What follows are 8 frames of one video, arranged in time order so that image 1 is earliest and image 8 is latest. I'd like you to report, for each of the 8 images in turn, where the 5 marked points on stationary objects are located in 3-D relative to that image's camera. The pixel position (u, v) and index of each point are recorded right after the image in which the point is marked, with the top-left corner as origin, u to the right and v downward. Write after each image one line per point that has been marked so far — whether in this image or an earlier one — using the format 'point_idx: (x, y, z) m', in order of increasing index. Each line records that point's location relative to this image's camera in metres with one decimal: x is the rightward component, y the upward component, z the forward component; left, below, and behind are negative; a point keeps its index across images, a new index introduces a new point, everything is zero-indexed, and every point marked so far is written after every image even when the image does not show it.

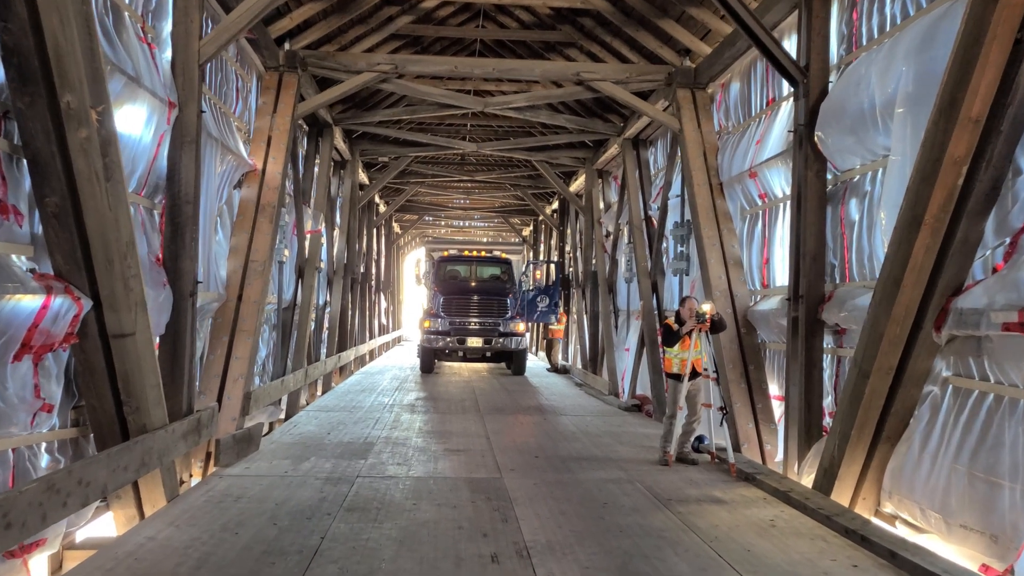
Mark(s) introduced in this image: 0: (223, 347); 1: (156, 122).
0: (-1.9, -0.4, +5.5) m
1: (-1.8, +0.8, +4.2) m
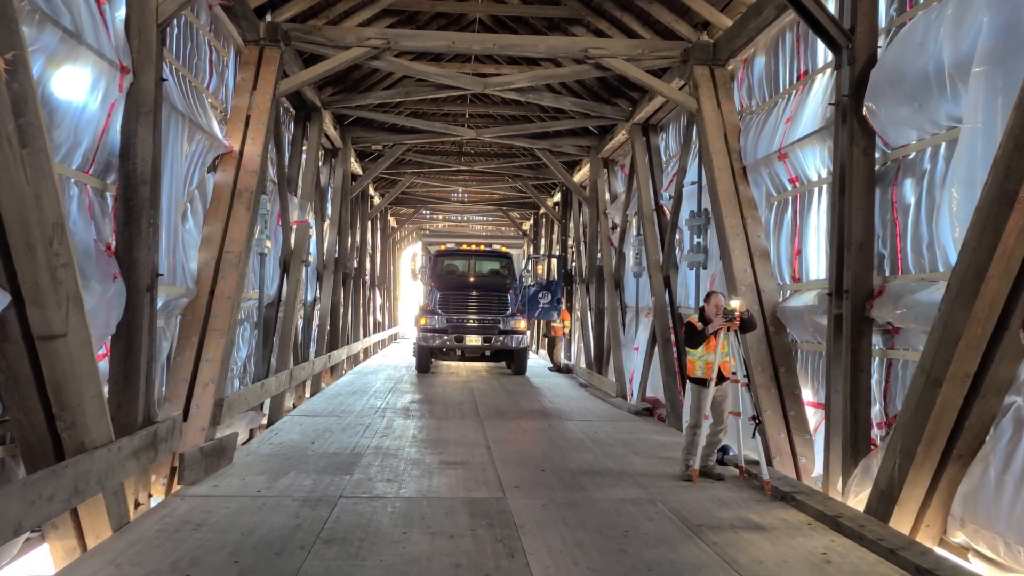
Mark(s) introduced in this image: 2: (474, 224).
0: (-1.9, -0.4, +4.9) m
1: (-1.8, +0.9, +3.7) m
2: (-0.9, +1.5, +19.1) m
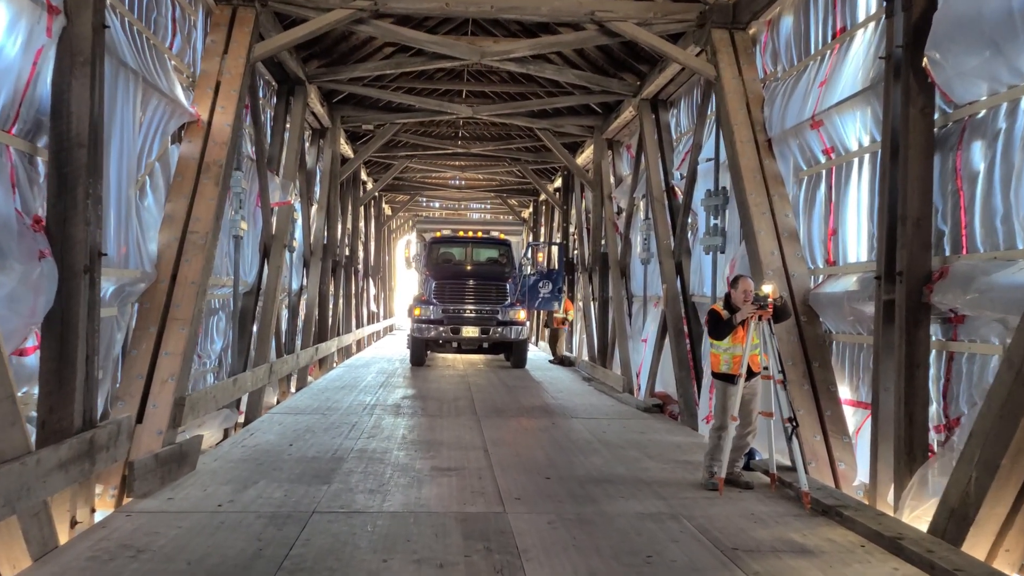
0: (-1.9, -0.3, +4.3) m
1: (-1.8, +0.9, +3.1) m
2: (-0.9, +1.7, +18.5) m
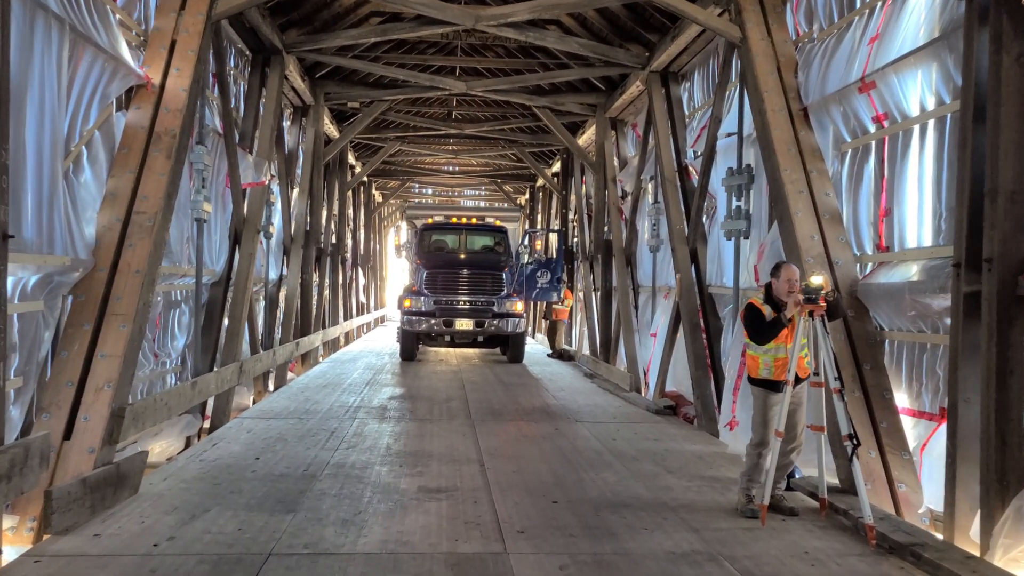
0: (-1.9, -0.2, +3.6) m
1: (-1.8, +1.0, +2.4) m
2: (-1.0, +1.9, +17.9) m
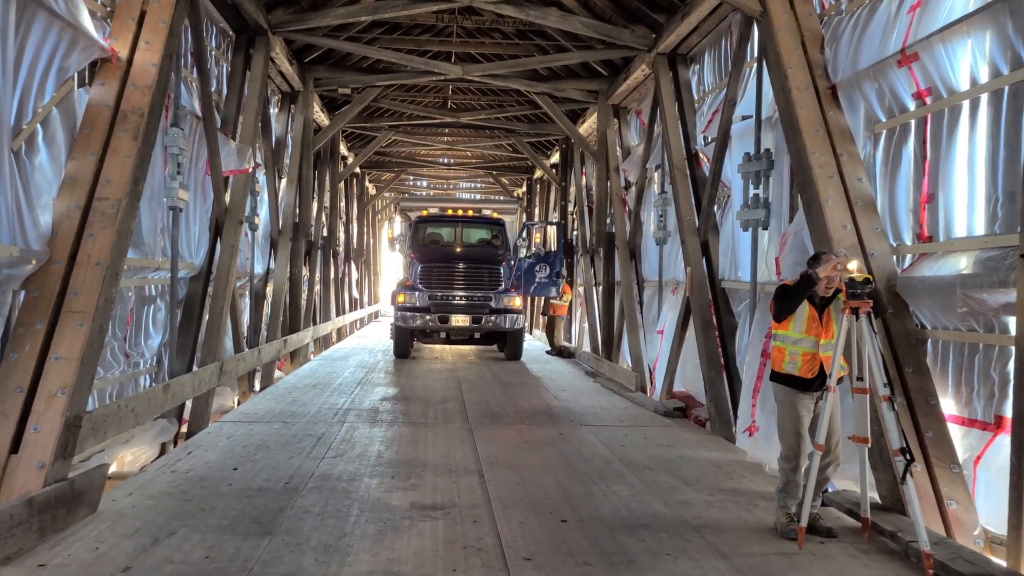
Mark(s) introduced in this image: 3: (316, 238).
0: (-1.9, -0.2, +3.3) m
1: (-1.8, +1.0, +2.0) m
2: (-1.1, +2.1, +17.5) m
3: (-2.4, +0.6, +10.1) m
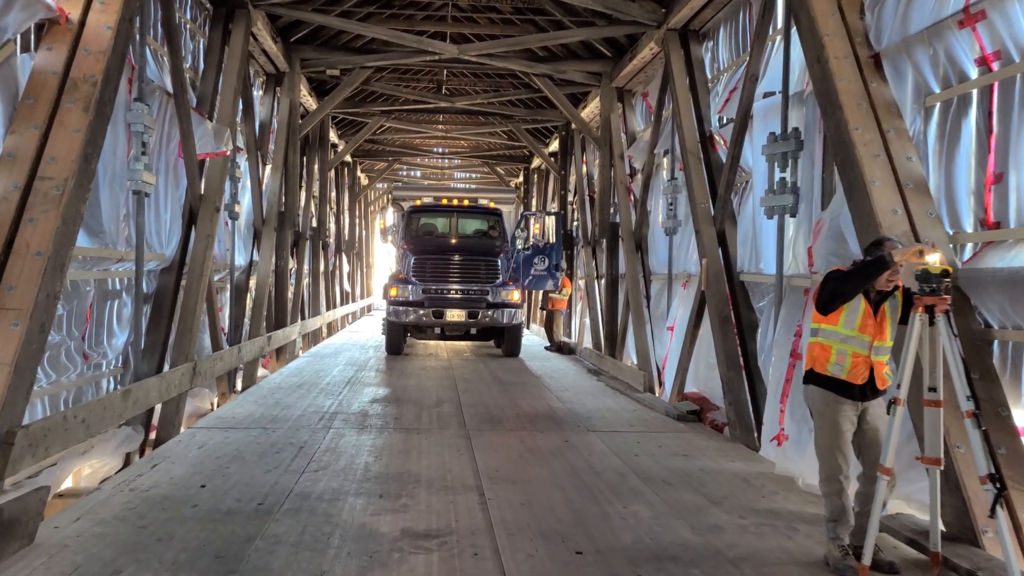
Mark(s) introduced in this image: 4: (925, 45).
0: (-1.8, -0.2, +2.8) m
1: (-1.7, +1.0, +1.5) m
2: (-1.1, +2.2, +17.0) m
3: (-2.4, +0.7, +9.6) m
4: (+1.7, +1.0, +3.5) m
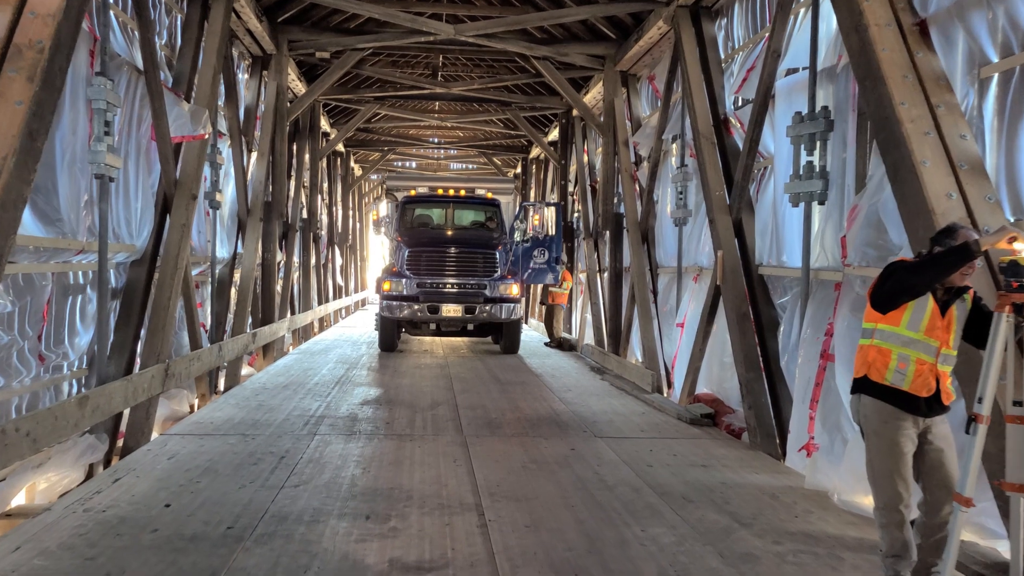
0: (-1.8, -0.2, +2.4) m
1: (-1.7, +1.0, +1.1) m
2: (-1.2, +2.3, +16.5) m
3: (-2.4, +0.7, +9.2) m
4: (+1.7, +1.0, +3.1) m
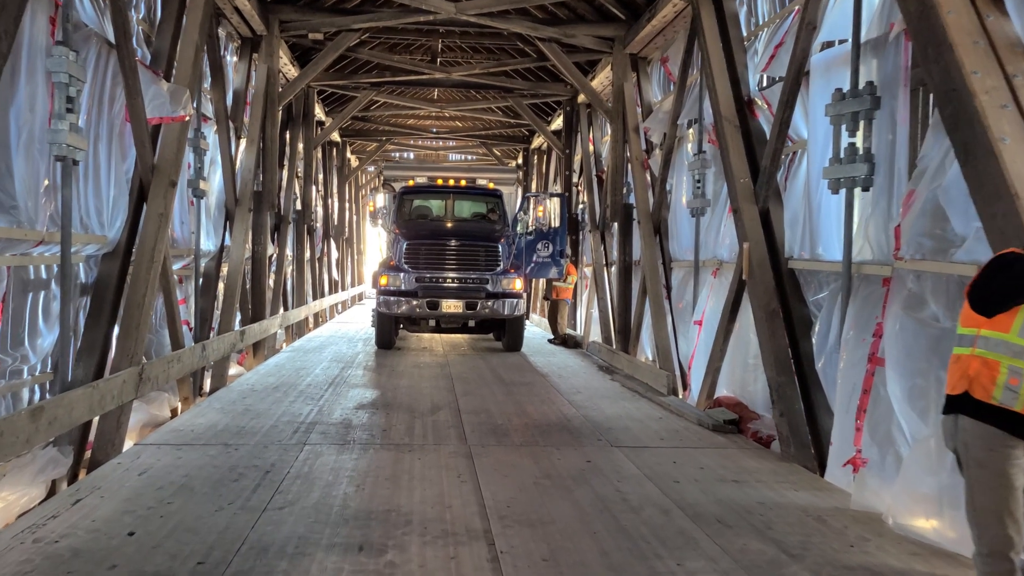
0: (-1.8, -0.2, +2.0) m
1: (-1.7, +1.0, +0.7) m
2: (-1.2, +2.4, +16.1) m
3: (-2.4, +0.8, +8.8) m
4: (+1.8, +1.0, +2.7) m
